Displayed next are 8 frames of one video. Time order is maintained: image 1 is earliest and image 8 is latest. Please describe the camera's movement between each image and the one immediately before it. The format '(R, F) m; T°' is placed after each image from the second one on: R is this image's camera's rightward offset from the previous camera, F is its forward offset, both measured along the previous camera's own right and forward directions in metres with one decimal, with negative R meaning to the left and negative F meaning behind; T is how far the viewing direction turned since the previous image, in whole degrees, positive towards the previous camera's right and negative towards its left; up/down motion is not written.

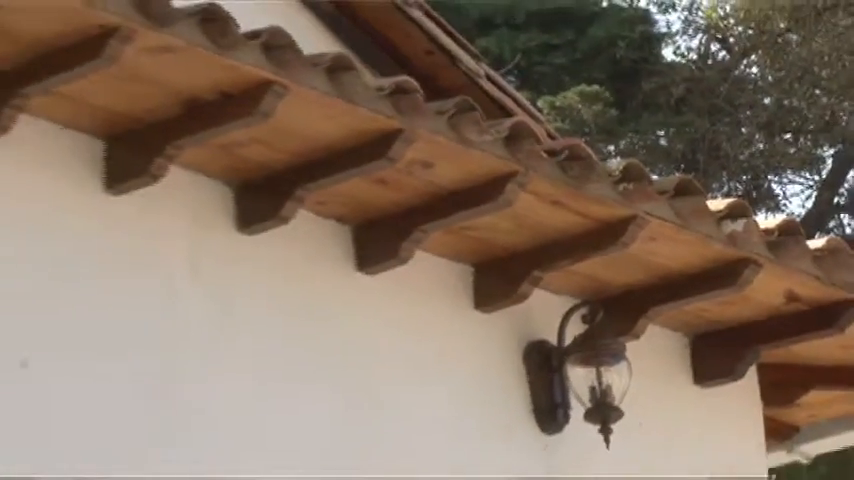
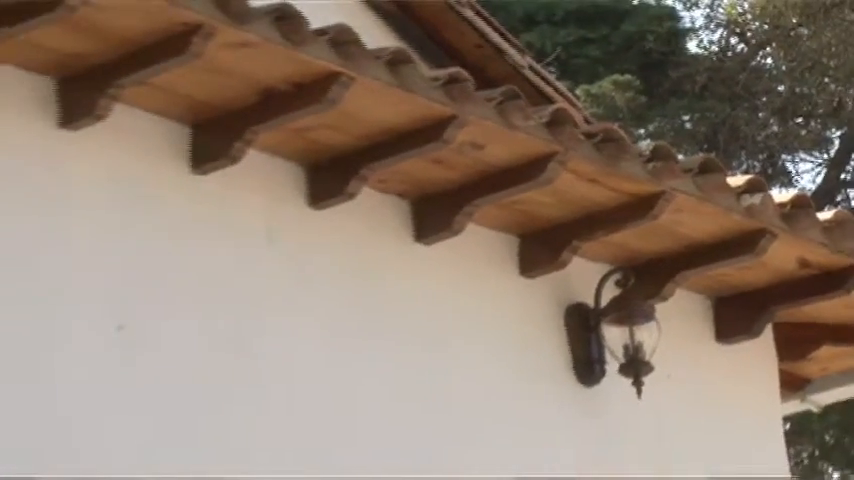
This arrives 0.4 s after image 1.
(0.0, -0.2) m; -1°
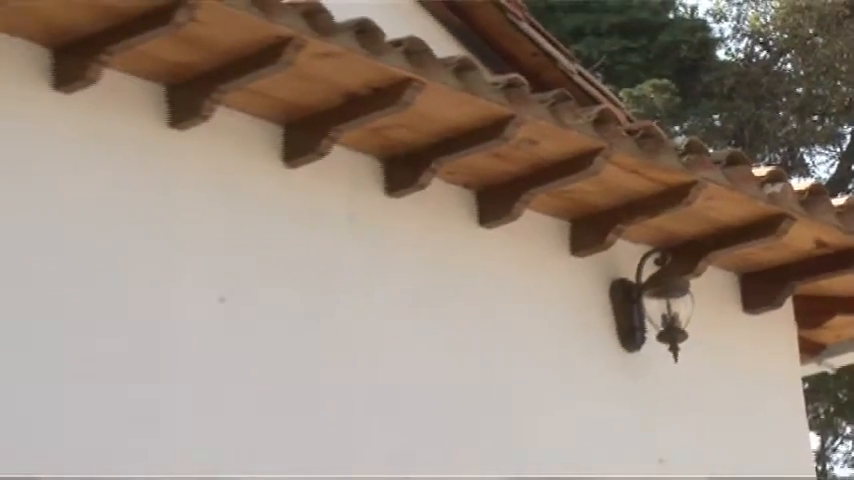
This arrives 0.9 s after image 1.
(0.0, -0.3) m; -1°
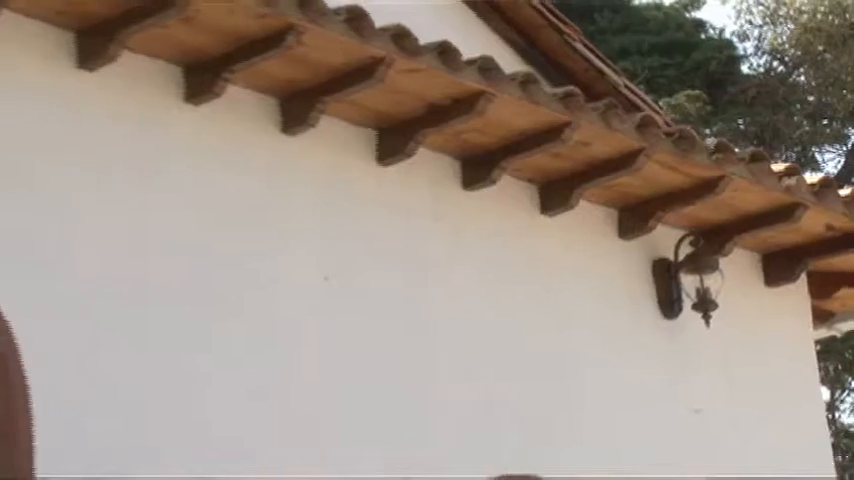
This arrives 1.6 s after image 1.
(0.0, -0.5) m; -1°
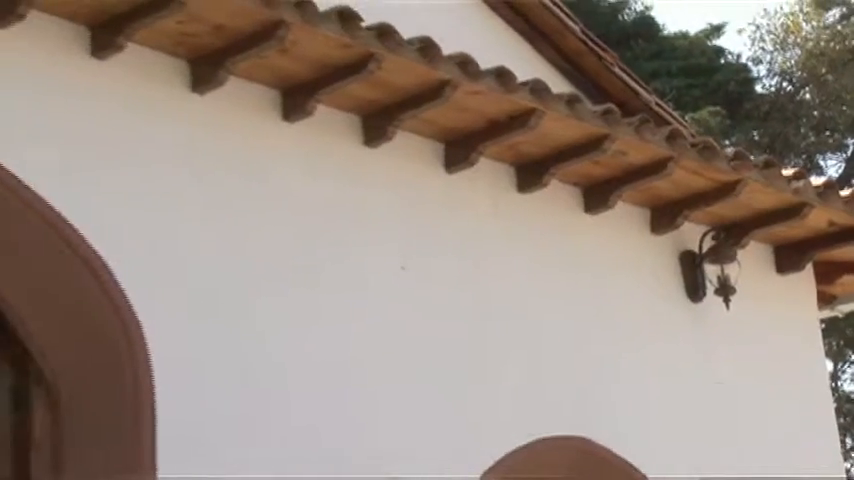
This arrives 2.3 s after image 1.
(-0.1, -0.5) m; -1°
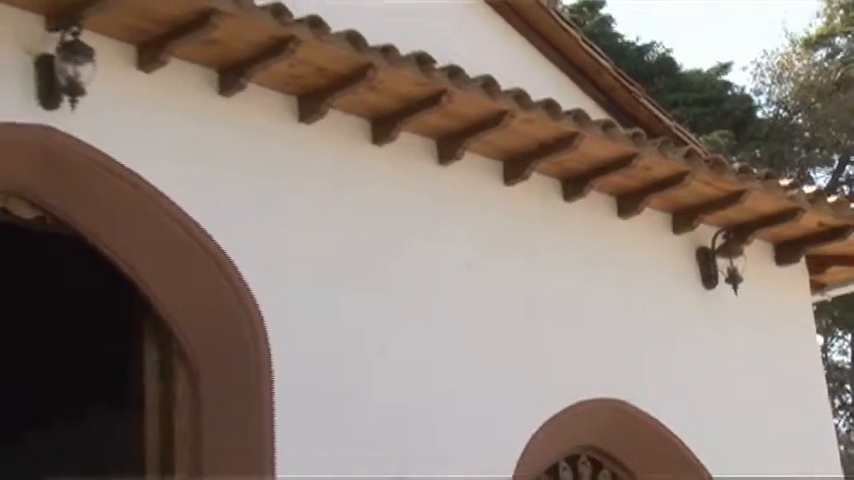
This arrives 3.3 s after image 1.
(-0.1, -0.8) m; -1°
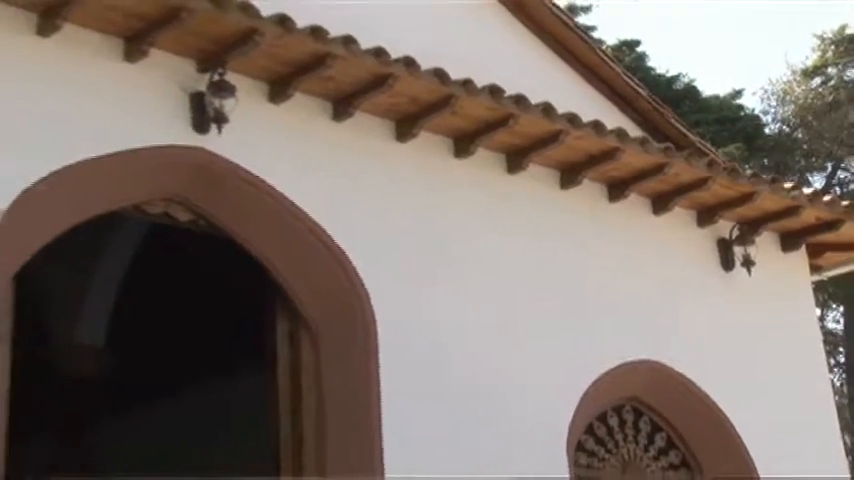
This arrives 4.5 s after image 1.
(-0.1, -1.0) m; -1°
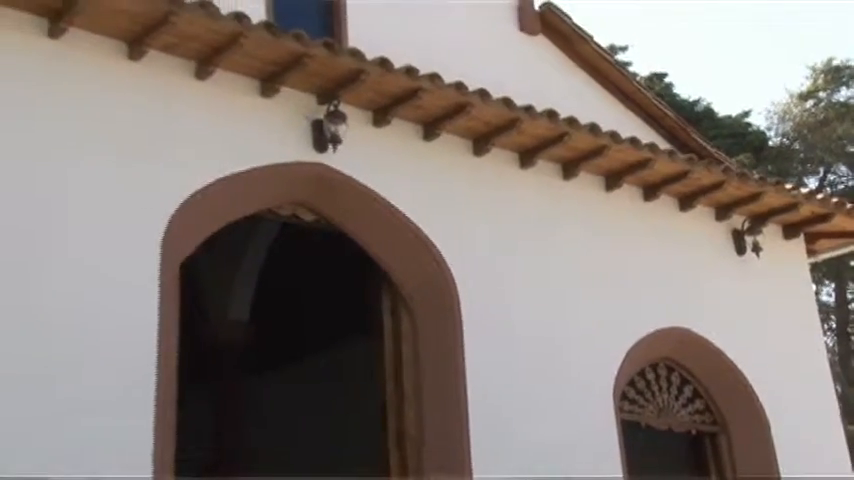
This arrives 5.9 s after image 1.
(-0.1, -1.3) m; -2°
